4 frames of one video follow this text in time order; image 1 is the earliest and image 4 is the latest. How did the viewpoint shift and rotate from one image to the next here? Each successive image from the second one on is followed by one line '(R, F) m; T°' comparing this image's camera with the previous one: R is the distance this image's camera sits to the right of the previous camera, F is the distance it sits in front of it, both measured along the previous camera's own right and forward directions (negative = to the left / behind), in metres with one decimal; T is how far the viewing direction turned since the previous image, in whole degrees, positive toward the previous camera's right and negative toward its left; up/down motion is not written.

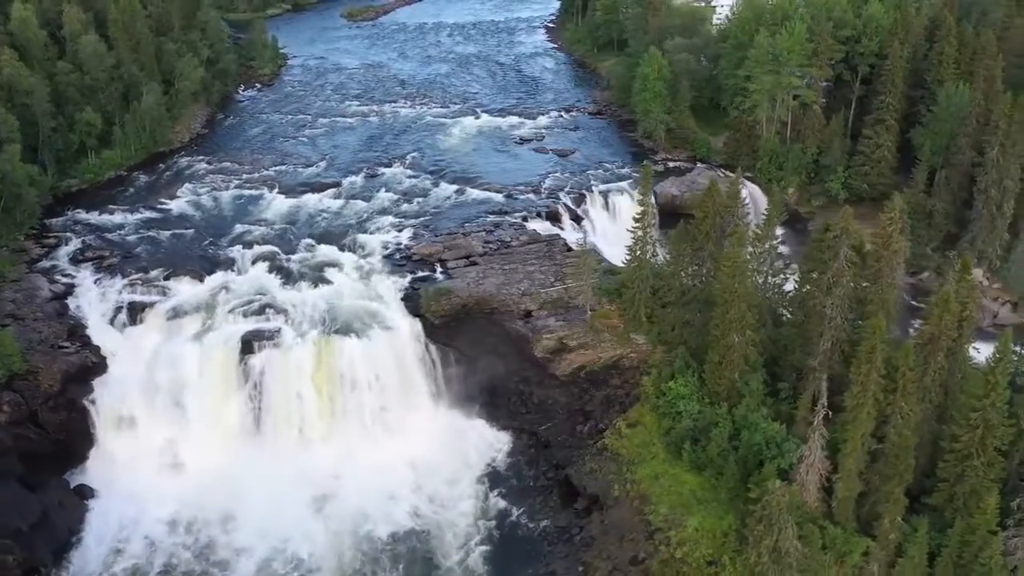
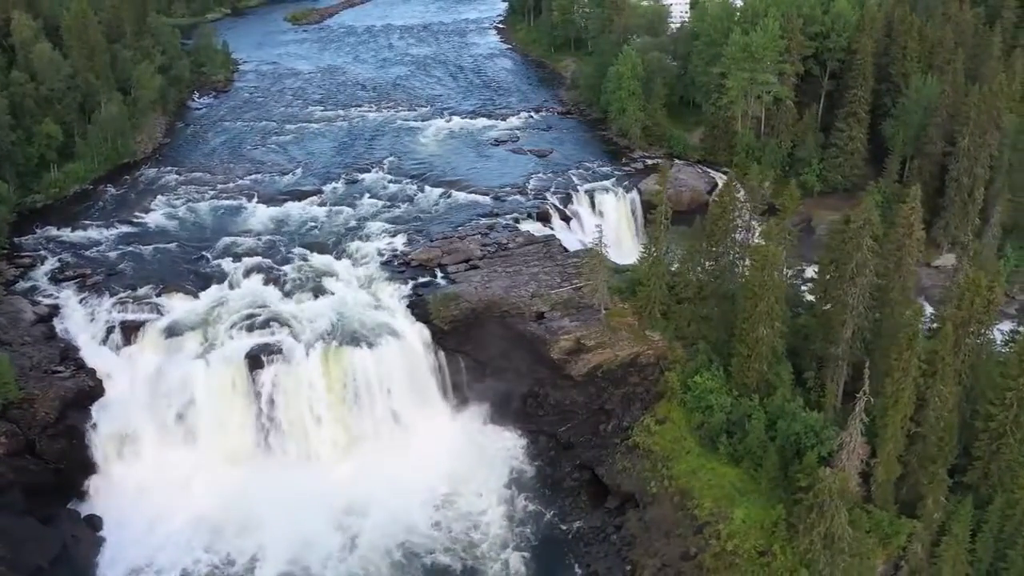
(-4.6, +0.4) m; +5°
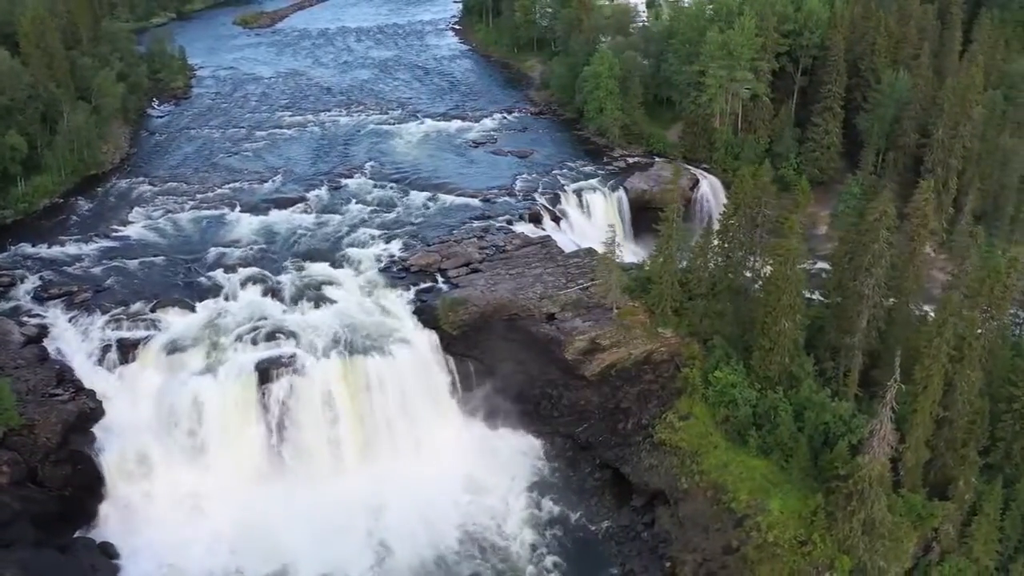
(-4.0, +0.4) m; +4°
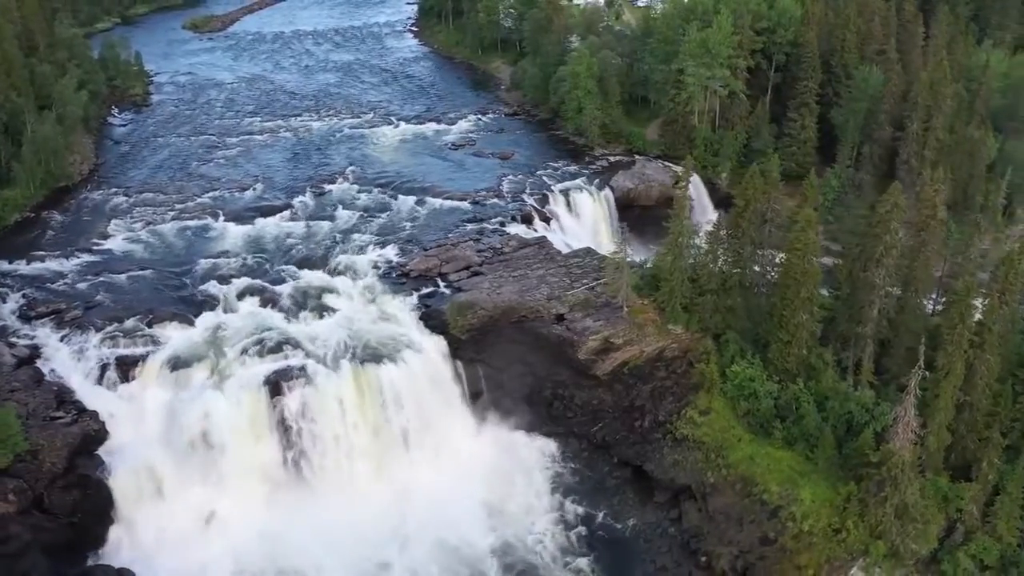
(-3.8, +0.4) m; +4°
